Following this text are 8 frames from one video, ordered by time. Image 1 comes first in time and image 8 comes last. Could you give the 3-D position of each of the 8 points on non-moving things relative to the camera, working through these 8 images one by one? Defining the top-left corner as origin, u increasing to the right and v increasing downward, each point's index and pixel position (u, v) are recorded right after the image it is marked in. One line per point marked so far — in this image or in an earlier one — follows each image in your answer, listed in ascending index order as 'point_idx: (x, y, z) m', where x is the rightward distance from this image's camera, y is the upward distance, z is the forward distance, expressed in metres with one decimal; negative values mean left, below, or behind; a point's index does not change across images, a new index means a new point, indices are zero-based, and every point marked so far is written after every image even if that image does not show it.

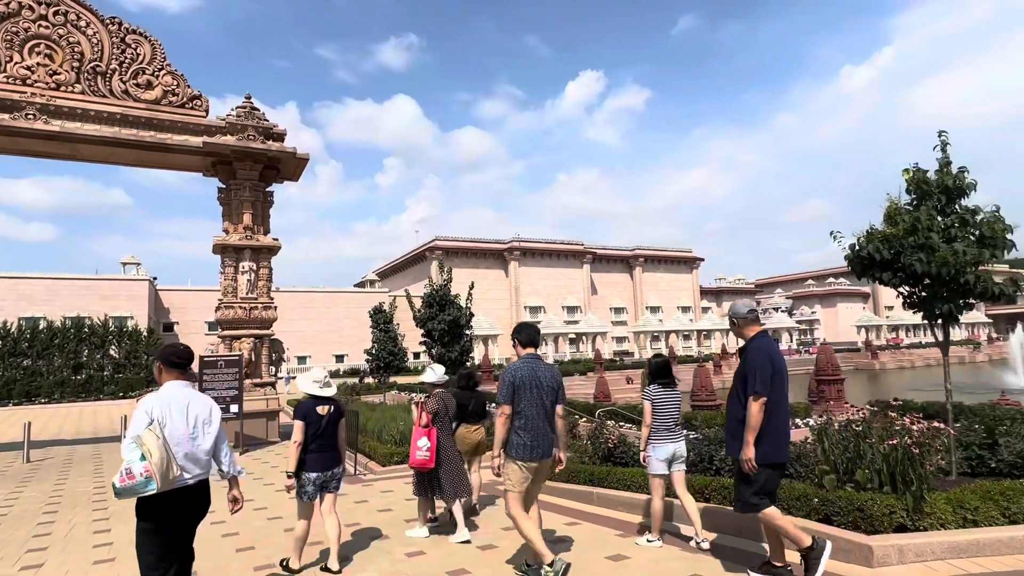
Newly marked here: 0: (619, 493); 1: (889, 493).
0: (+1.2, -2.3, +6.7) m
1: (+2.9, -1.6, +4.5) m
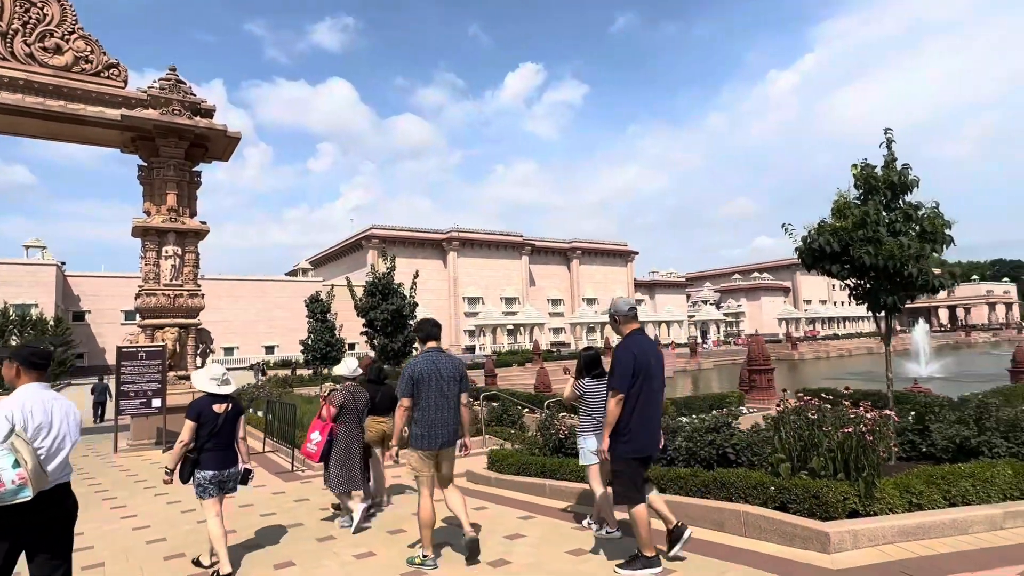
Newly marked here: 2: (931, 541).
0: (+0.7, -2.2, +6.6) m
1: (+2.6, -1.5, +4.6) m
2: (+3.1, -1.9, +4.3) m
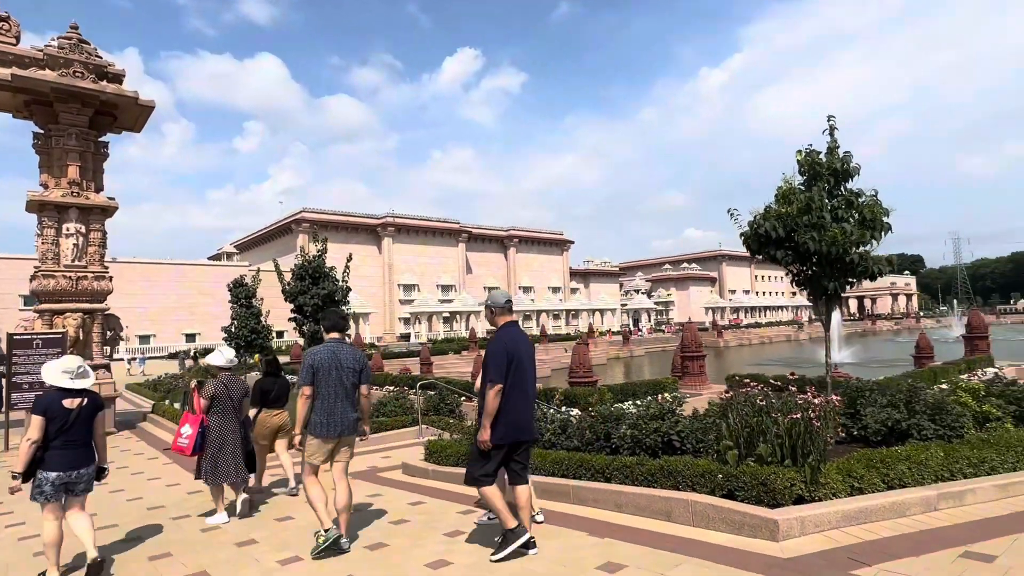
0: (0.0, -2.0, +6.4) m
1: (+2.2, -1.4, +4.6) m
2: (+2.7, -1.8, +4.4) m
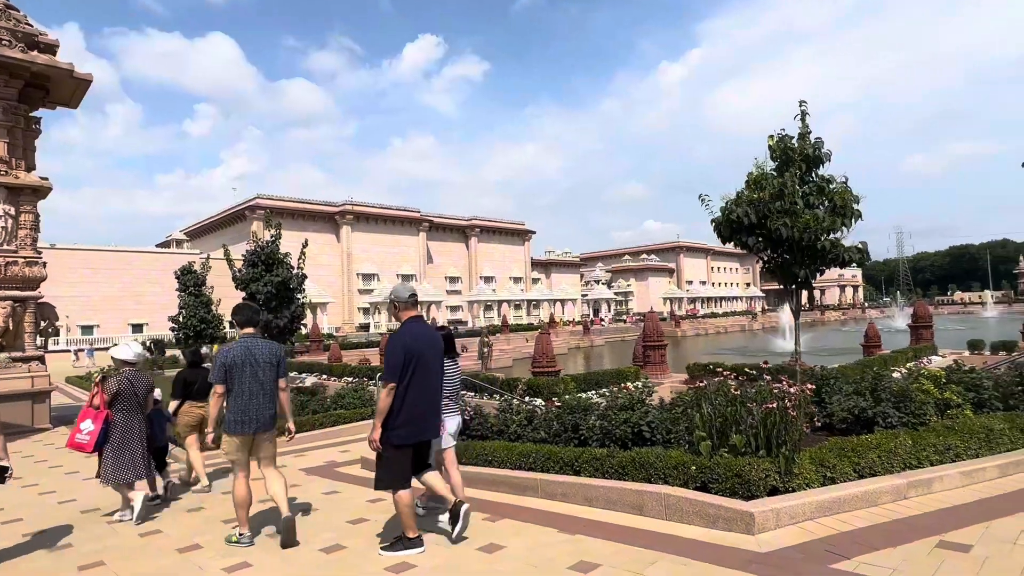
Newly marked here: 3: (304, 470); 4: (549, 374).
0: (-0.4, -1.9, +6.1) m
1: (+1.9, -1.3, +4.5) m
2: (+2.4, -1.7, +4.3) m
3: (-2.7, -2.3, +7.6) m
4: (+1.0, -2.3, +15.9) m
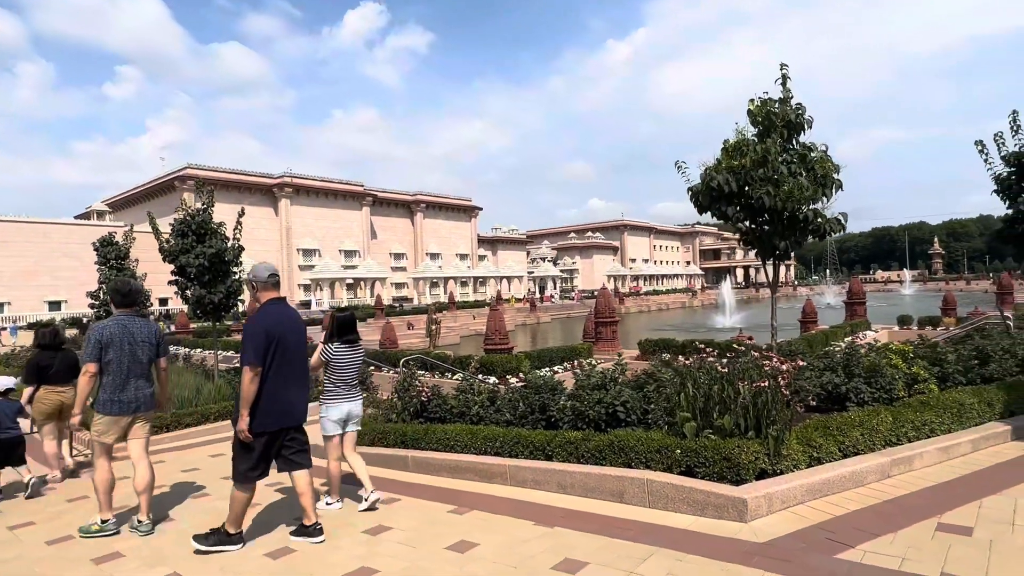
0: (-0.7, -1.6, +5.7) m
1: (+1.7, -1.1, +4.2) m
2: (+2.2, -1.5, +4.1) m
3: (-3.1, -2.0, +6.9) m
4: (-0.3, -1.7, +15.5) m
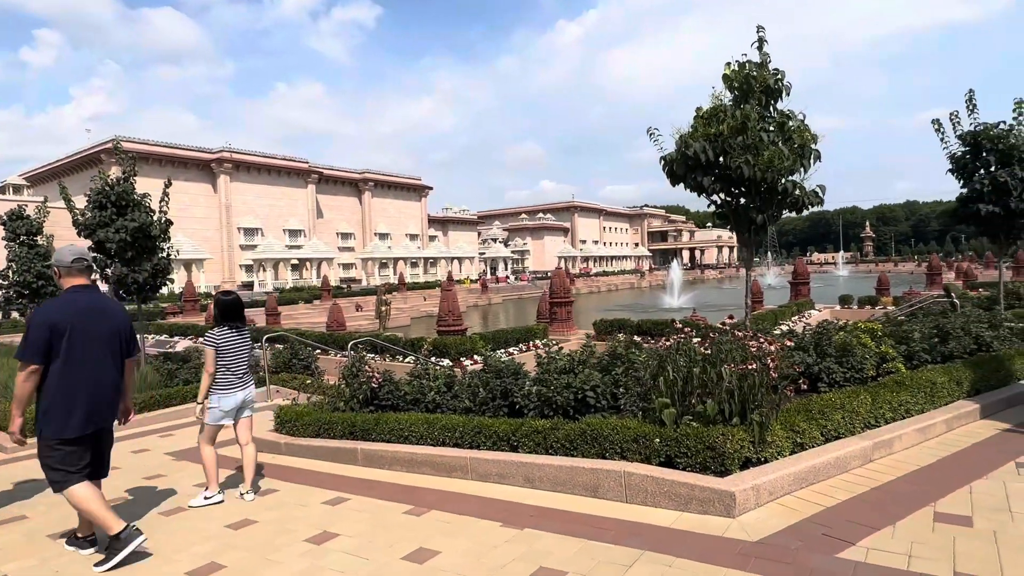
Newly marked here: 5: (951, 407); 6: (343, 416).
0: (-1.0, -1.4, +5.2) m
1: (+1.5, -0.9, +3.9) m
2: (+2.0, -1.3, +3.8) m
3: (-3.6, -1.8, +6.2) m
4: (-1.5, -1.2, +15.0) m
5: (+3.9, -1.1, +5.2) m
6: (-1.7, -1.3, +5.8) m
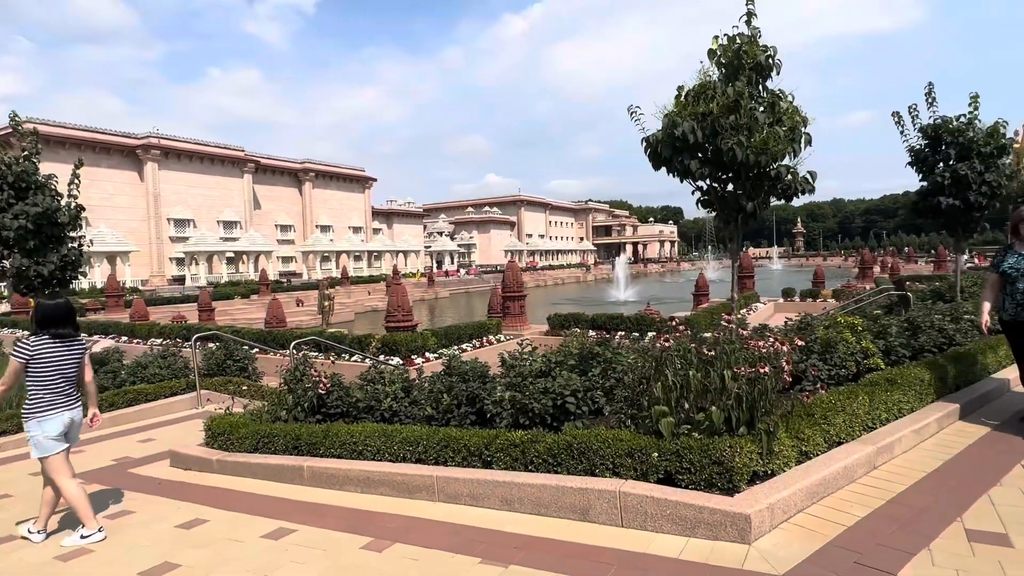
0: (-1.3, -1.3, +4.5) m
1: (+1.3, -0.9, +3.5) m
2: (+1.9, -1.3, +3.5) m
3: (-3.9, -1.7, +5.3) m
4: (-2.6, -1.0, +14.3) m
5: (+3.6, -1.0, +5.0) m
6: (-2.0, -1.2, +5.1) m
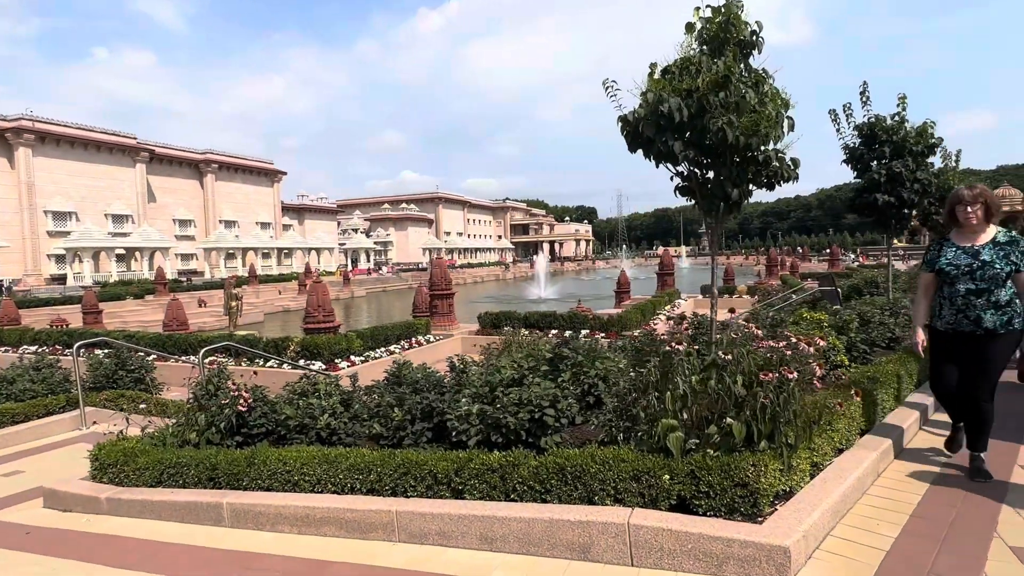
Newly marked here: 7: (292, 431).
0: (-1.5, -1.3, +3.7) m
1: (+1.3, -0.8, +3.0) m
2: (+1.8, -1.2, +3.1) m
3: (-4.2, -1.7, +4.1) m
4: (-4.2, -1.0, +13.2) m
5: (+3.3, -0.9, +4.8) m
6: (-2.2, -1.2, +4.2) m
7: (-1.7, -1.1, +4.5) m
